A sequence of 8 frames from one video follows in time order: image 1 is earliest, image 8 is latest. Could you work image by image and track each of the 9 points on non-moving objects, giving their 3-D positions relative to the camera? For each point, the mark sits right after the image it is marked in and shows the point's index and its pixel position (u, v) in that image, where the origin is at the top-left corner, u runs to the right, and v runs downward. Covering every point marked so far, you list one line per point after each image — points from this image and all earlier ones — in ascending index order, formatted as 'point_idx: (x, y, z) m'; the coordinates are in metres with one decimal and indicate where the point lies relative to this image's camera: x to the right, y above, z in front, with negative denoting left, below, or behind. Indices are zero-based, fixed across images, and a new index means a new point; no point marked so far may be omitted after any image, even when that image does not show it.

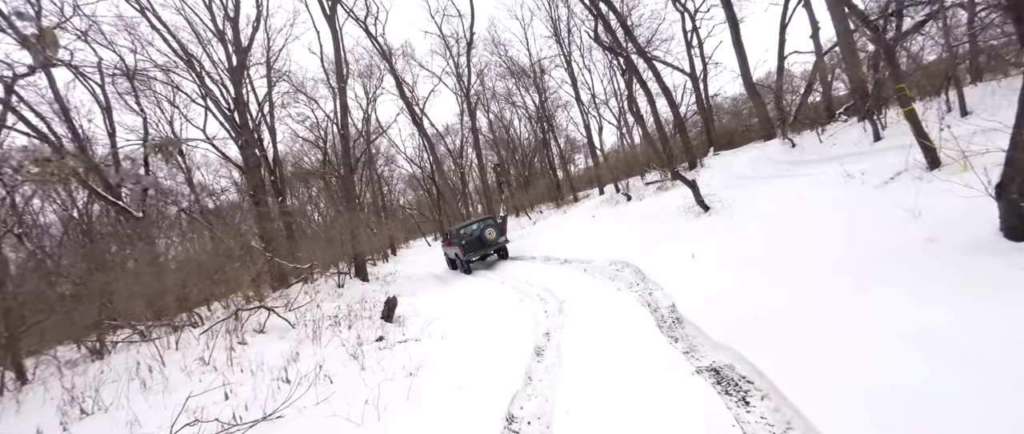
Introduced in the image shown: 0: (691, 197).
0: (+4.8, +0.5, +10.8) m
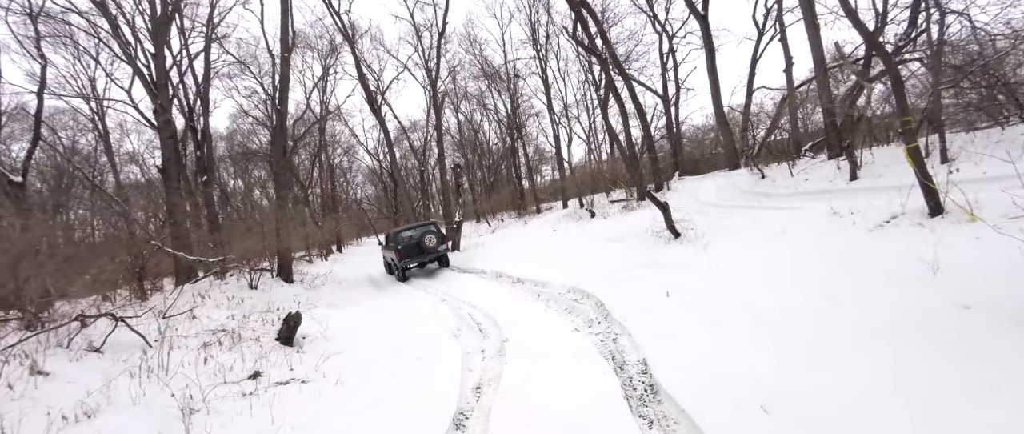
0: (+3.6, -0.1, +9.9) m
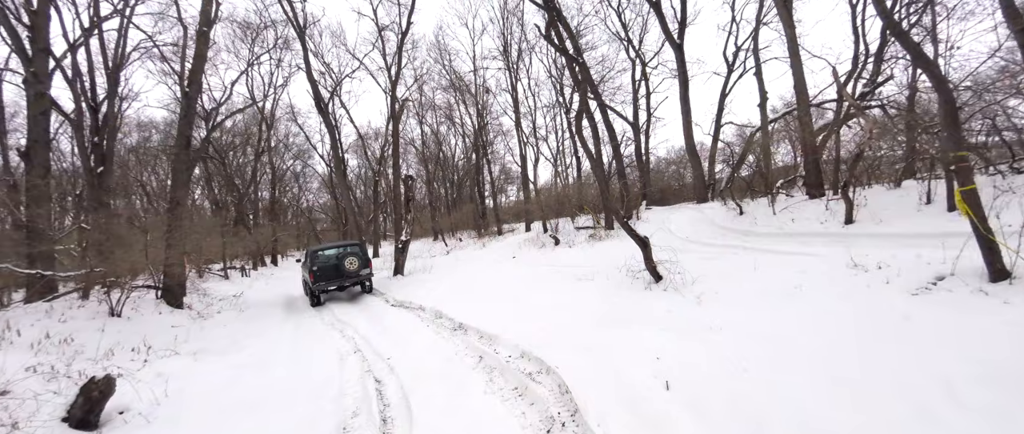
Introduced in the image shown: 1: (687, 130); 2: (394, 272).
0: (+2.6, -0.8, +8.3) m
1: (+8.8, +4.3, +19.7) m
2: (-4.2, -2.0, +14.0) m
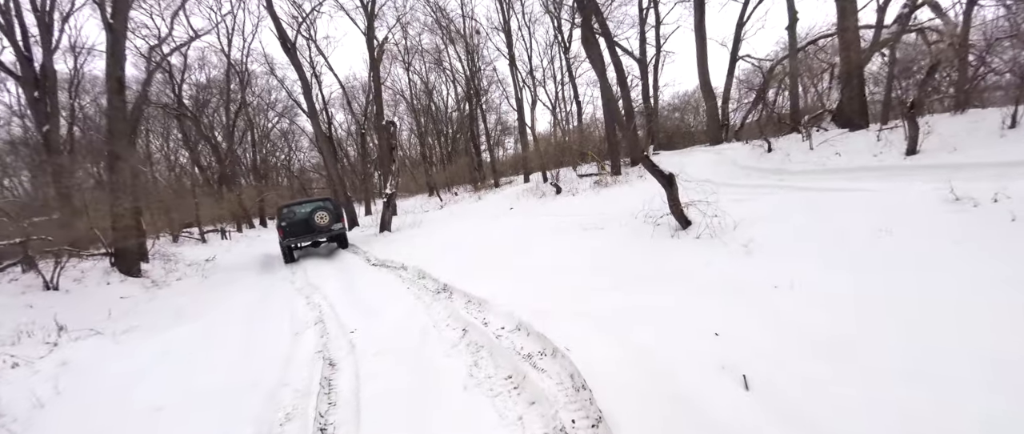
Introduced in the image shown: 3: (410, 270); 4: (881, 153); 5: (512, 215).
0: (+2.5, +0.3, +7.0) m
1: (+8.5, +6.8, +17.8) m
2: (-4.2, -0.4, +12.8) m
3: (-1.8, -0.9, +6.9) m
4: (+7.0, +1.2, +7.5) m
5: (0.0, 0.0, +11.0) m
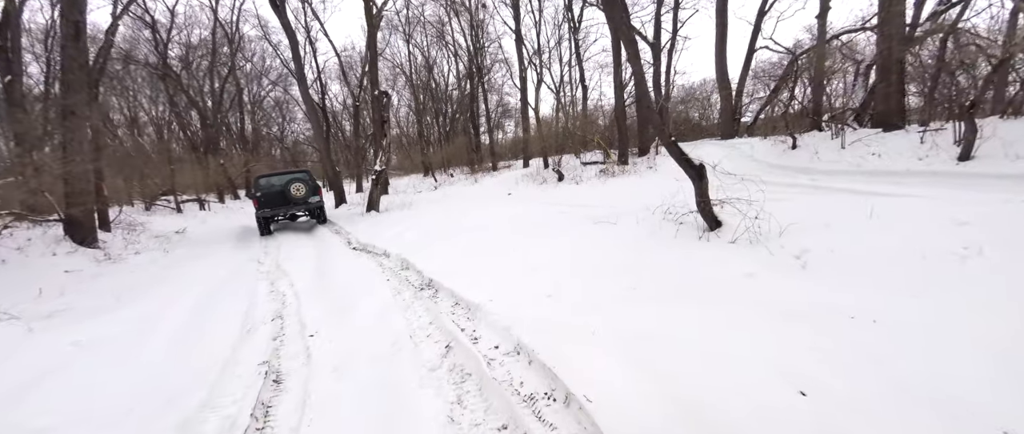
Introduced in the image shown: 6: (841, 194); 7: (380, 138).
0: (+2.5, +0.3, +6.1) m
1: (+8.7, +6.9, +16.8) m
2: (-4.3, +0.2, +11.9) m
3: (-1.8, -0.6, +6.1) m
4: (+7.0, +1.0, +6.7) m
5: (0.0, +0.4, +10.1) m
6: (+4.6, +0.3, +5.6) m
7: (-4.4, +2.6, +13.3) m
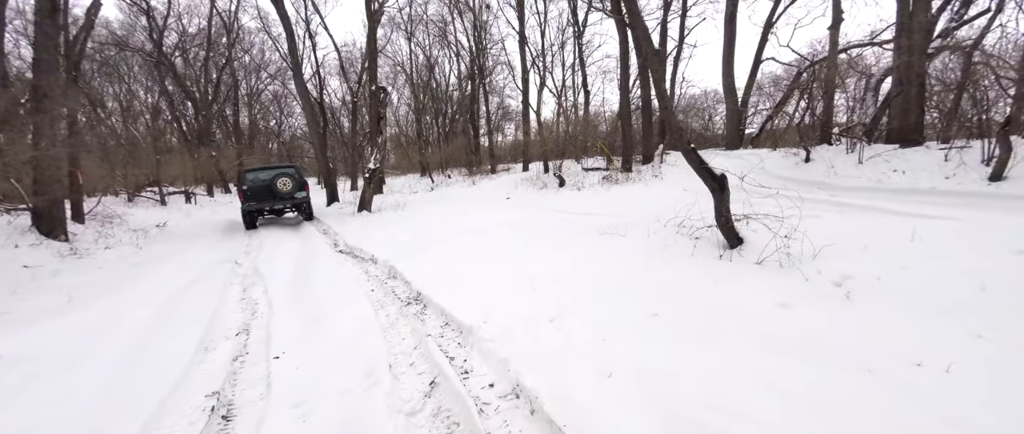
0: (+2.5, +0.1, +5.7) m
1: (+8.9, +6.4, +16.4) m
2: (-4.4, +0.2, +11.4) m
3: (-1.9, -0.7, +5.6) m
4: (+7.1, +0.7, +6.3) m
5: (-0.1, +0.3, +9.7) m
6: (+4.6, +0.1, +5.2) m
7: (-4.4, +2.6, +12.9) m
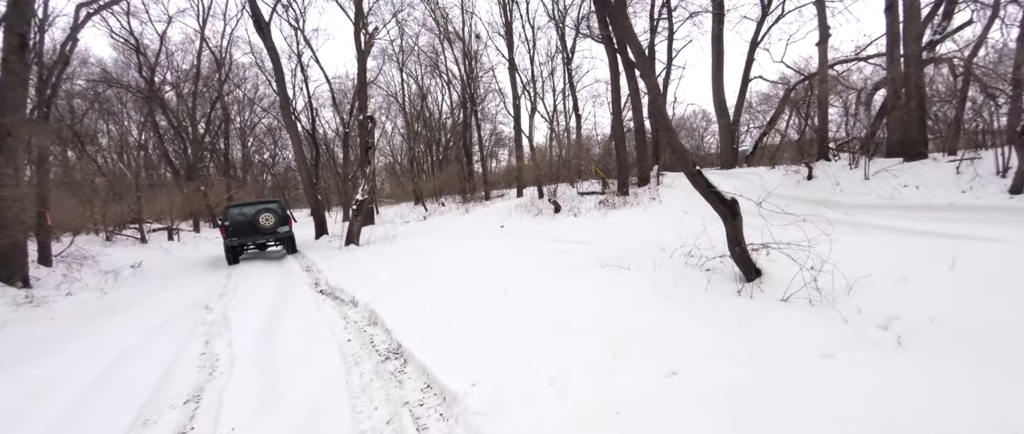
0: (+2.4, -0.2, +5.3) m
1: (+8.5, +5.6, +16.4) m
2: (-4.5, -0.7, +10.9) m
3: (-1.9, -1.1, +5.1) m
4: (+6.9, +0.4, +6.0) m
5: (-0.2, -0.4, +9.2) m
6: (+4.5, -0.2, +4.8) m
7: (-4.6, +1.6, +12.5) m
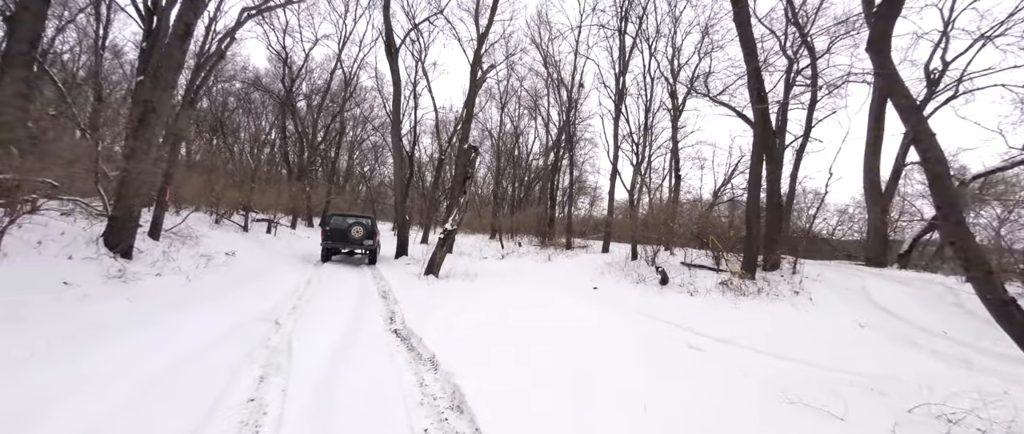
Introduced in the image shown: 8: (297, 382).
0: (+3.7, -1.4, +3.5) m
1: (+12.5, +1.9, +13.8) m
2: (-2.2, -1.4, +10.2) m
3: (-0.7, -1.6, +4.0) m
4: (+8.3, -1.6, +3.4) m
5: (+1.7, -1.6, +7.8) m
6: (+5.6, -1.7, +2.6) m
7: (-1.6, +0.7, +12.0) m
8: (-2.0, -1.5, +3.7) m
